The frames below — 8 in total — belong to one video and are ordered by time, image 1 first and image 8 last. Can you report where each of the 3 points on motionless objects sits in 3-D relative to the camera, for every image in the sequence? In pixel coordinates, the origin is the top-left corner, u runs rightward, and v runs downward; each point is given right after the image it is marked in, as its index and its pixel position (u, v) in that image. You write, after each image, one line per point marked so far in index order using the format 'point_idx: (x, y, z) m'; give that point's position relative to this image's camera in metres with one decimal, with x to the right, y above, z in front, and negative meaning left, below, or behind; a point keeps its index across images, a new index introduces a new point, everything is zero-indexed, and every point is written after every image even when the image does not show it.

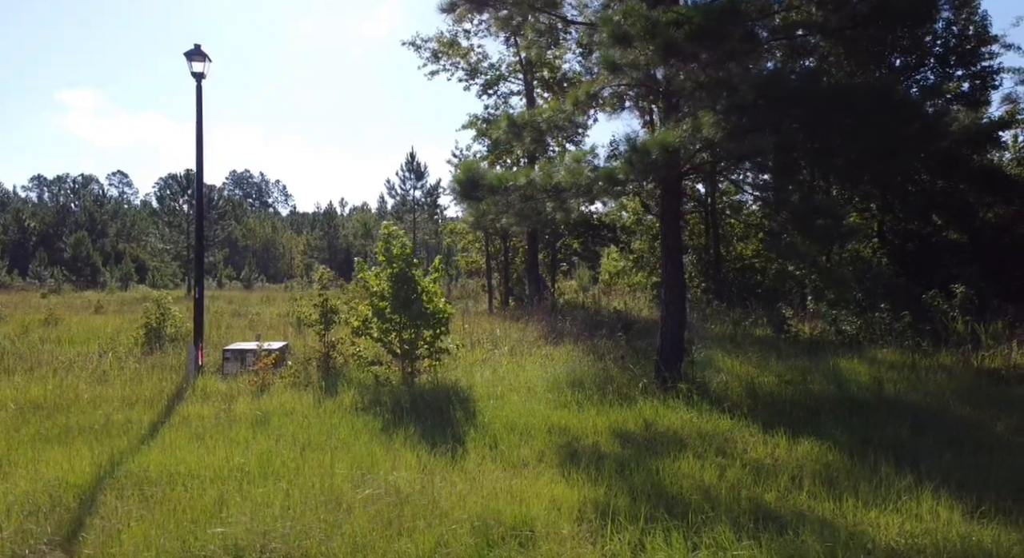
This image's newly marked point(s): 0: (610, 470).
0: (+0.7, -1.3, +5.2) m
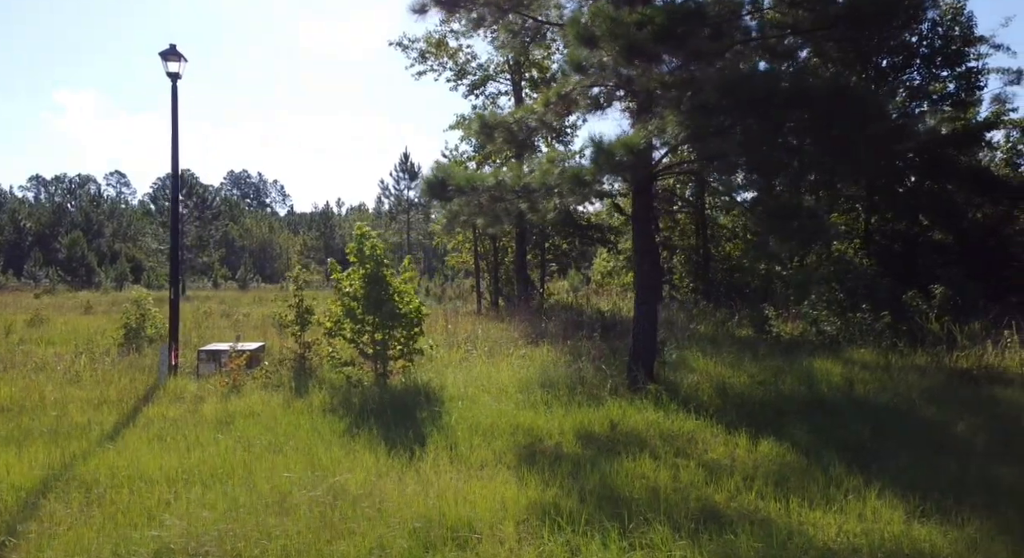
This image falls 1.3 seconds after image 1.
0: (+0.4, -1.3, +5.3) m
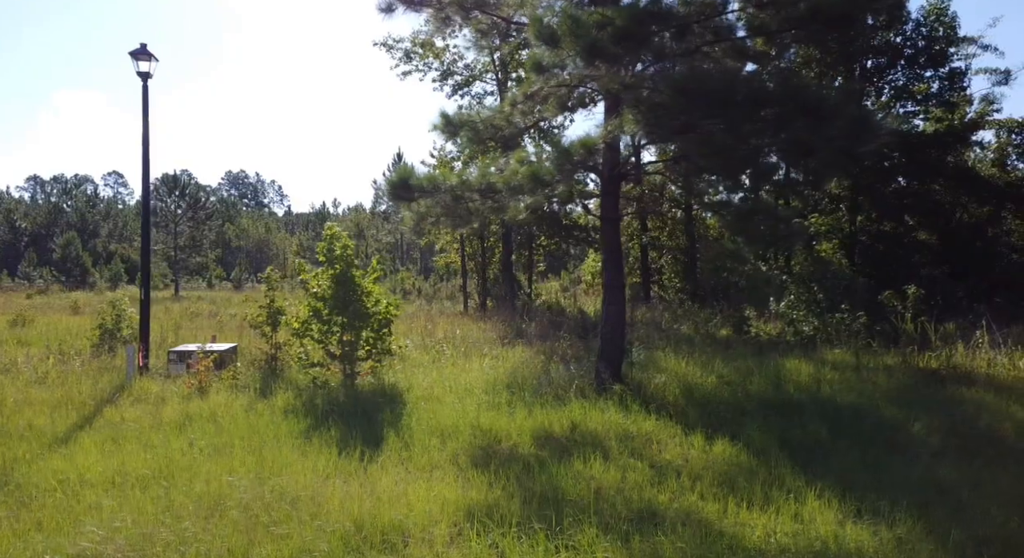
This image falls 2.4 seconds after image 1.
0: (0.0, -1.3, +5.2) m
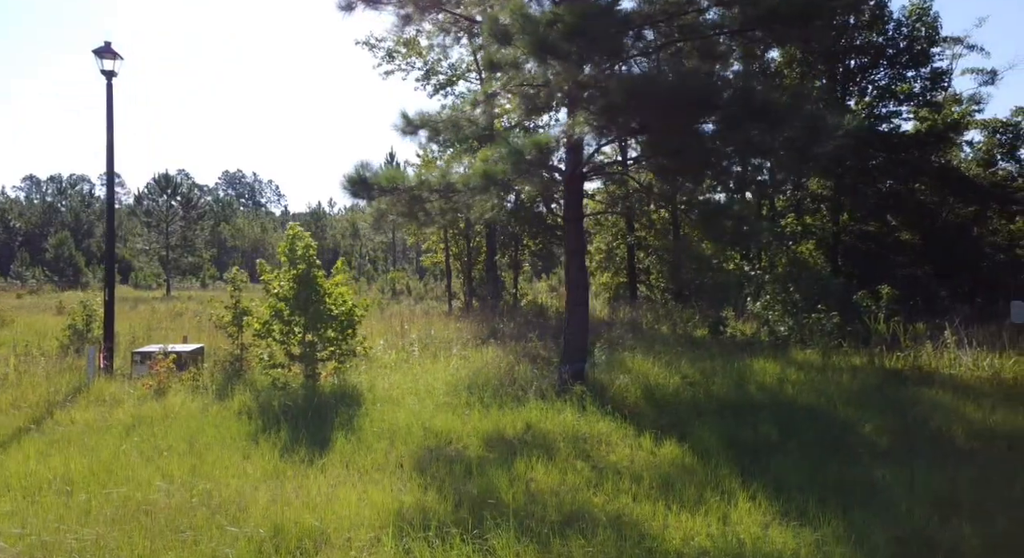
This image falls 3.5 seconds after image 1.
0: (-0.4, -1.3, +5.2) m
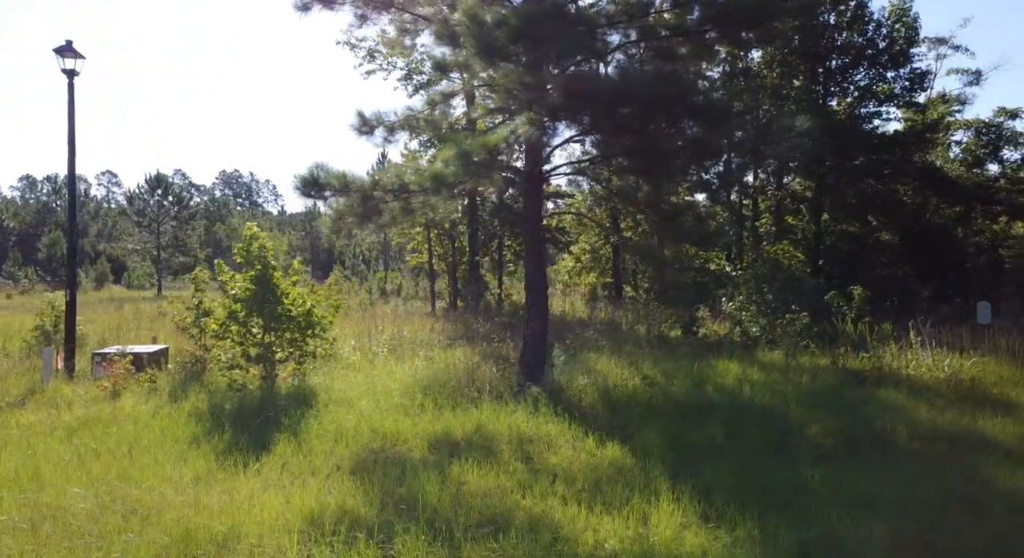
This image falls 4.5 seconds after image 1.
0: (-0.8, -1.3, +5.2) m
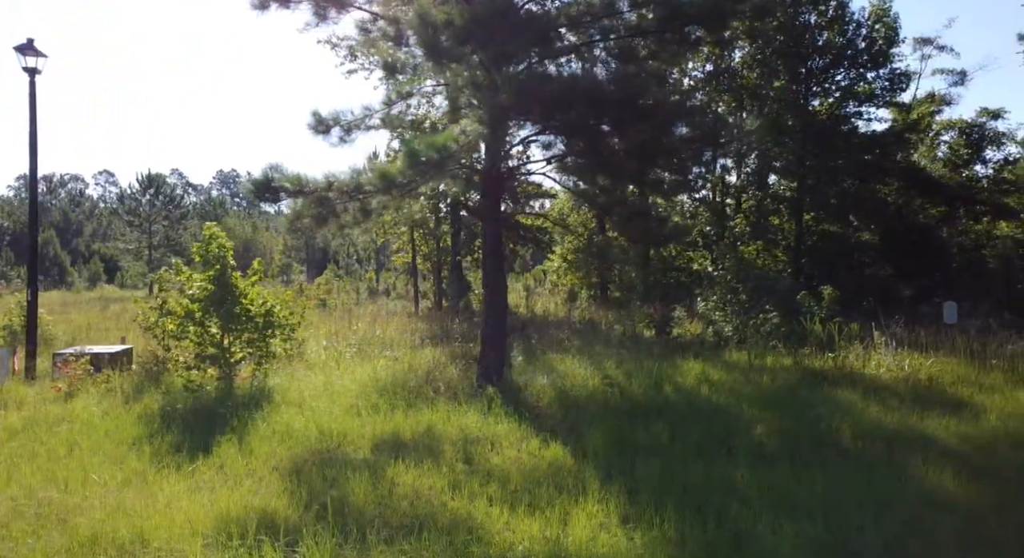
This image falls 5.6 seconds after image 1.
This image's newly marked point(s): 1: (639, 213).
0: (-1.2, -1.3, +5.1) m
1: (+1.3, +0.7, +8.2) m
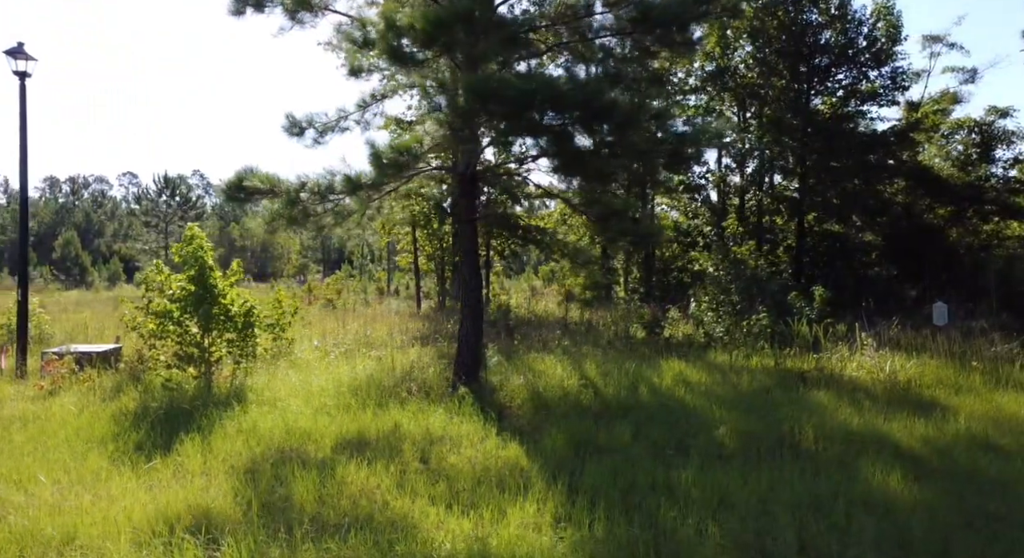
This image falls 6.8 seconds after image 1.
0: (-1.6, -1.3, +5.2) m
1: (+1.1, +0.7, +8.2) m
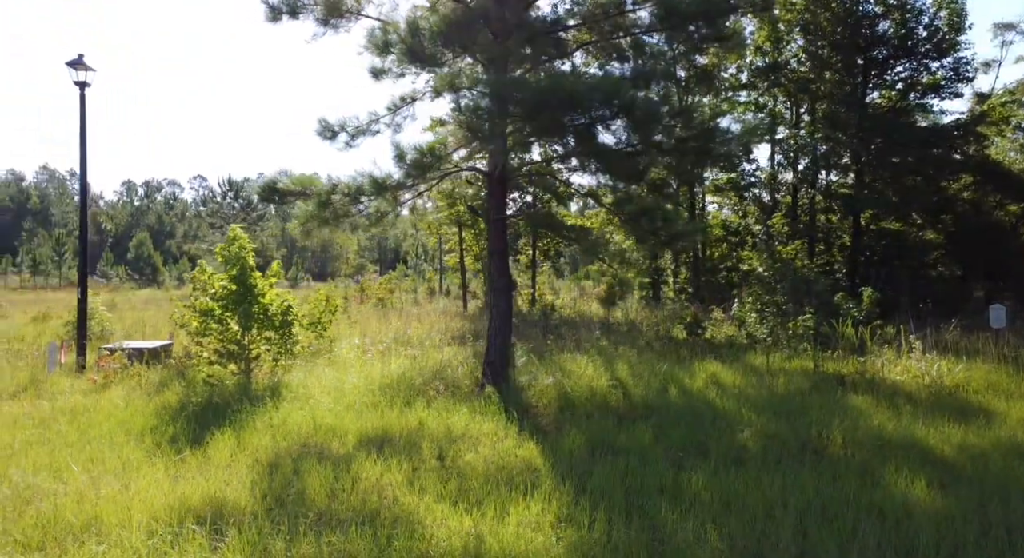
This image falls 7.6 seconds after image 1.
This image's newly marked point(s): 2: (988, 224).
0: (-1.5, -1.3, +5.3) m
1: (+1.4, +0.7, +8.2) m
2: (+11.6, +1.4, +19.4) m
